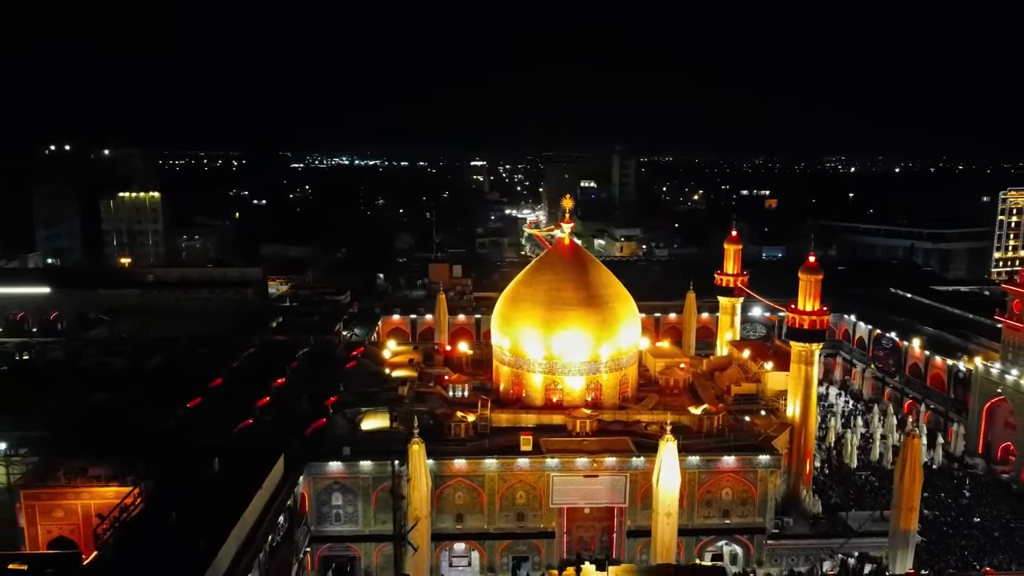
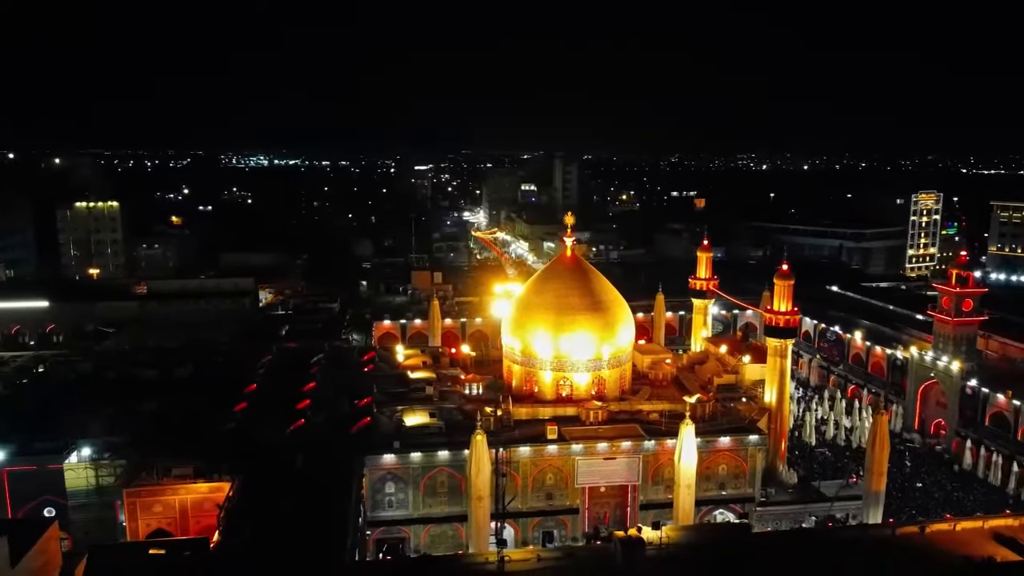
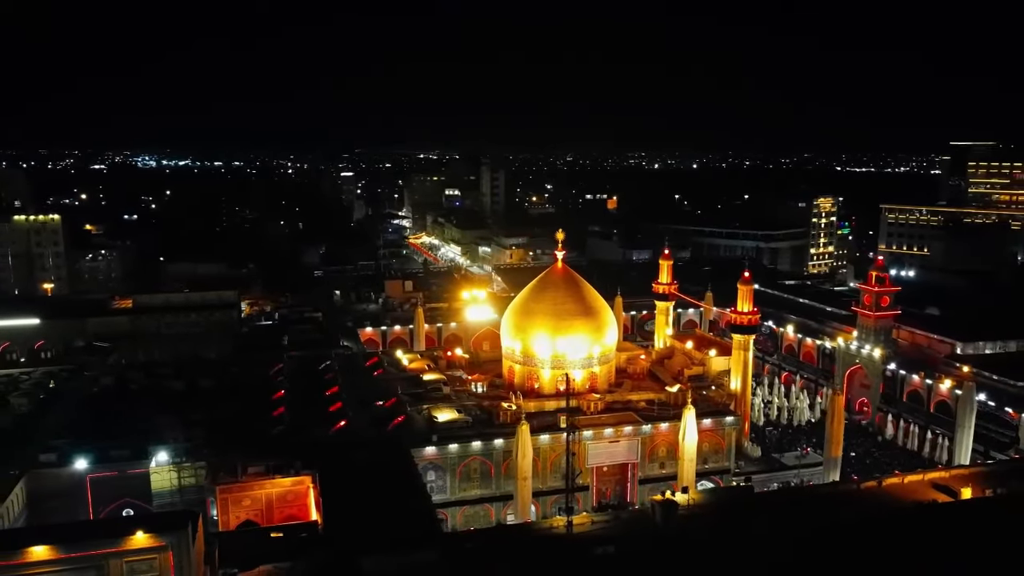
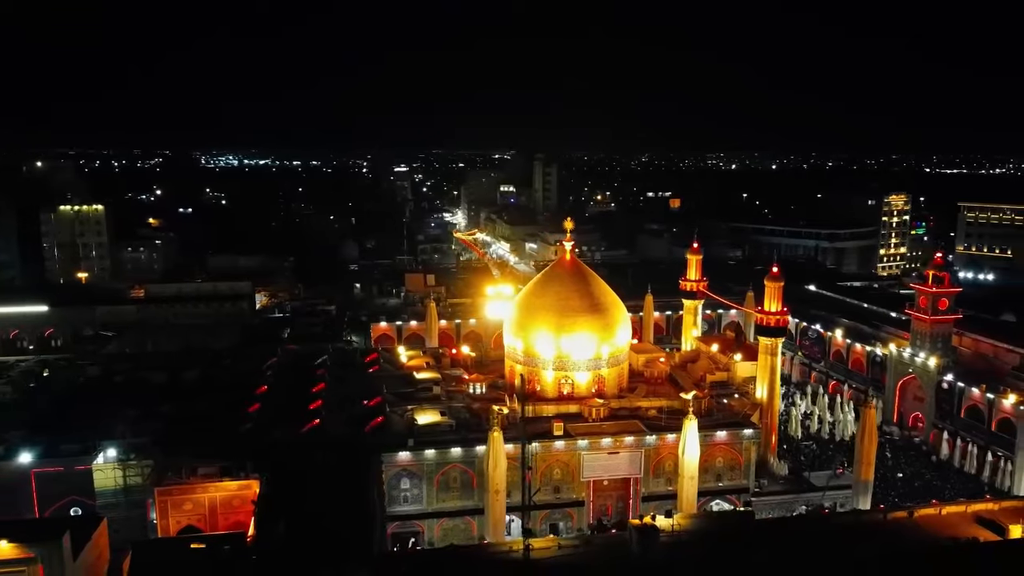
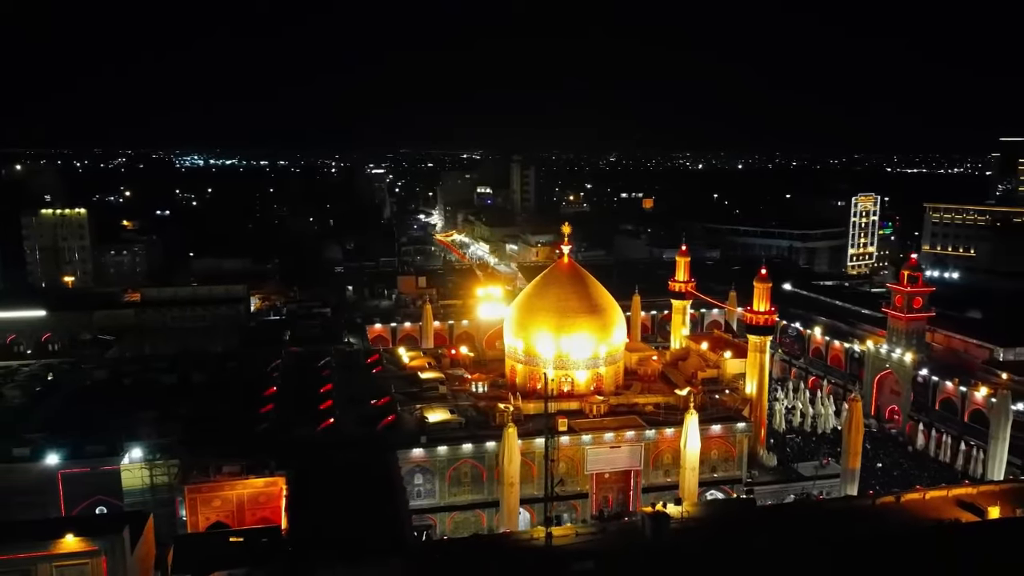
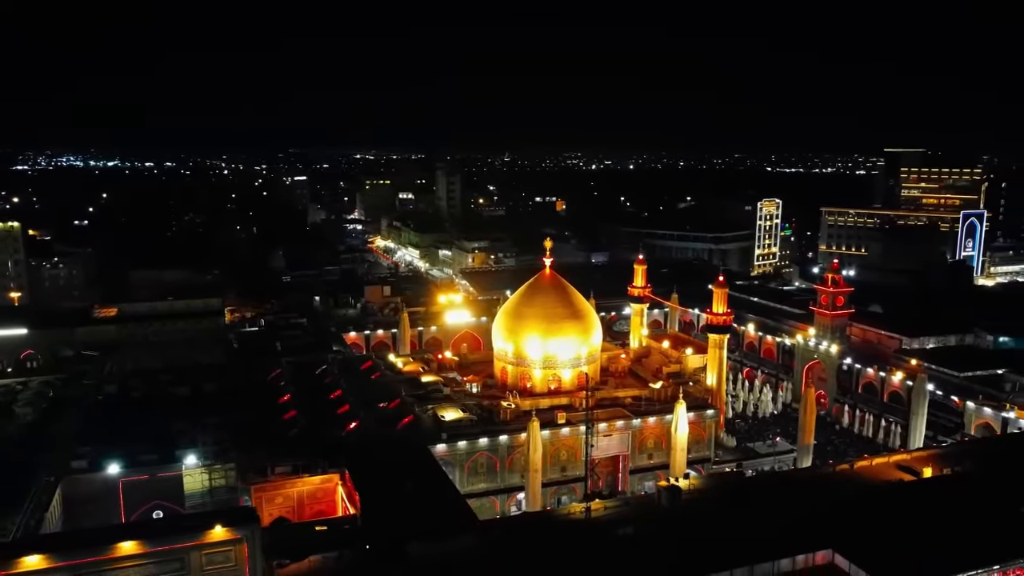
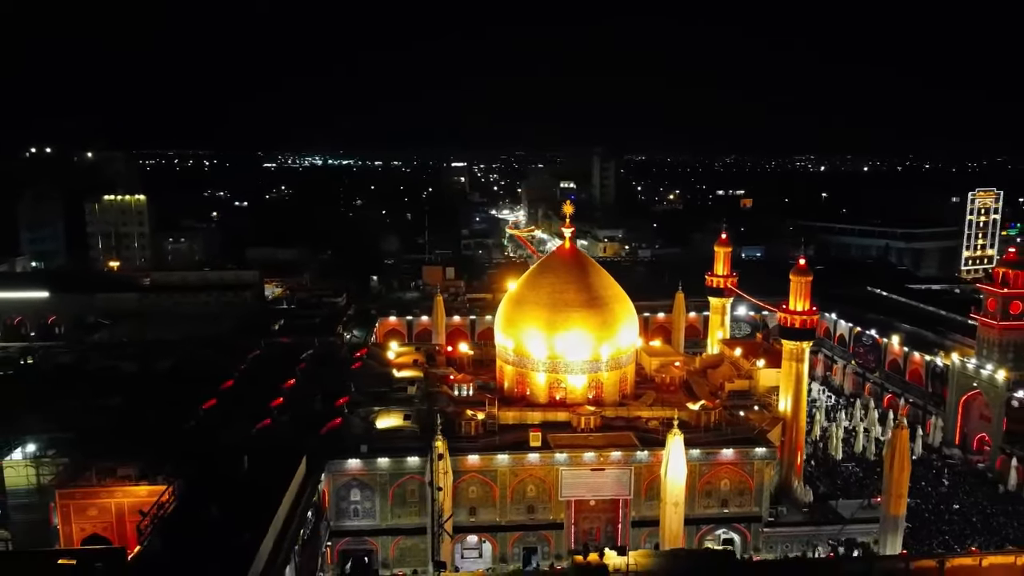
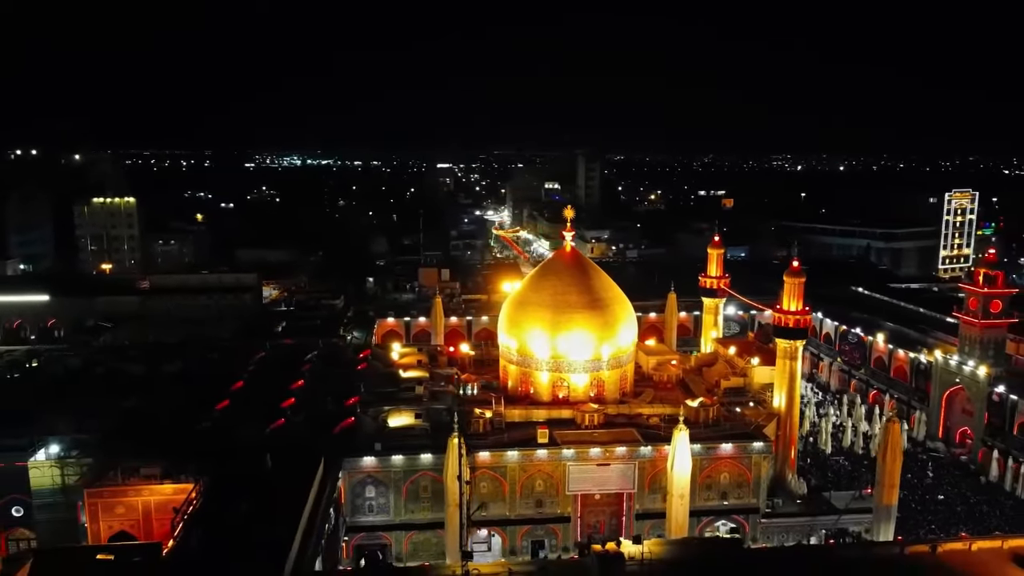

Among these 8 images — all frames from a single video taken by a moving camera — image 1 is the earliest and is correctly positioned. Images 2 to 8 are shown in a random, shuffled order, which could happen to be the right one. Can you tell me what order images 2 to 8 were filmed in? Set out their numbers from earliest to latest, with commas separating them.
7, 8, 2, 4, 5, 3, 6
